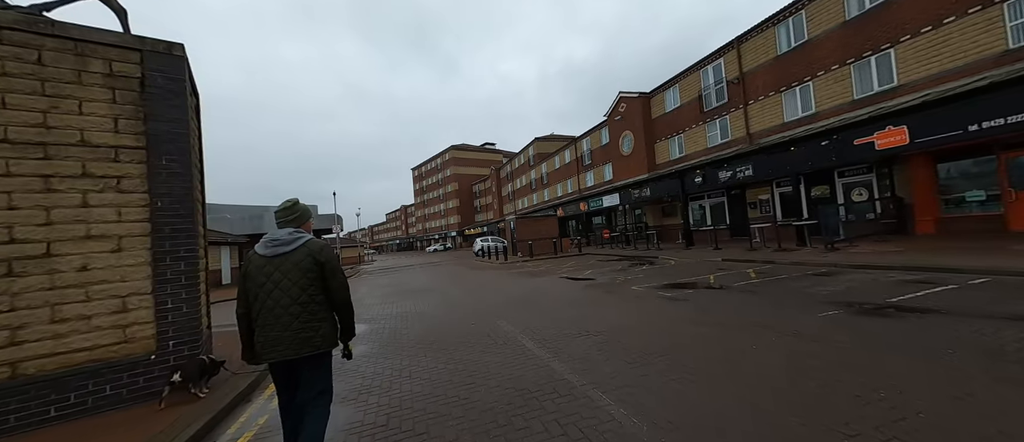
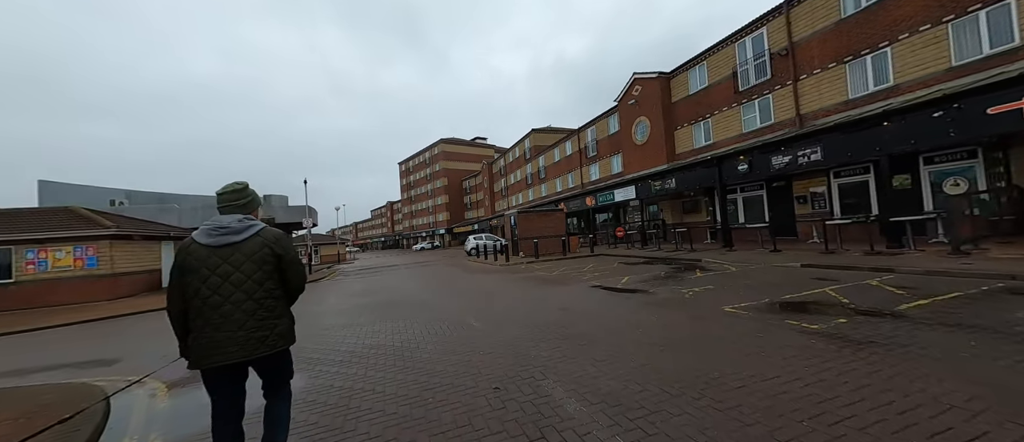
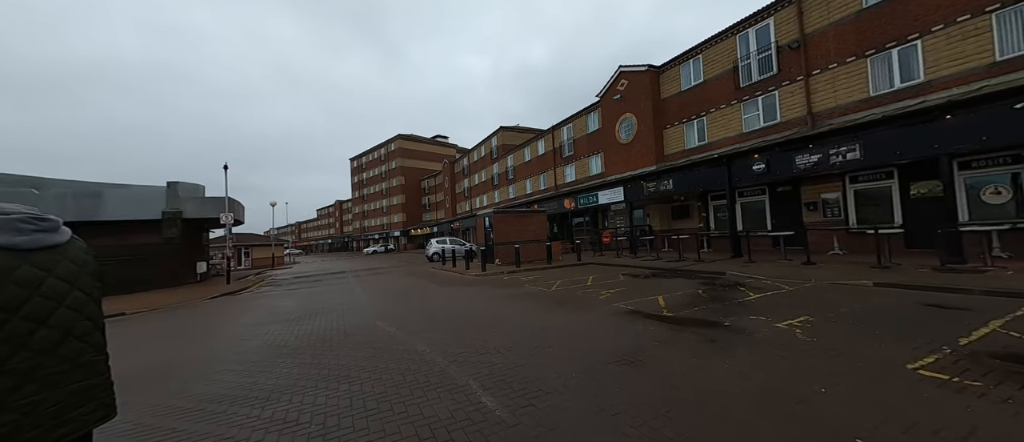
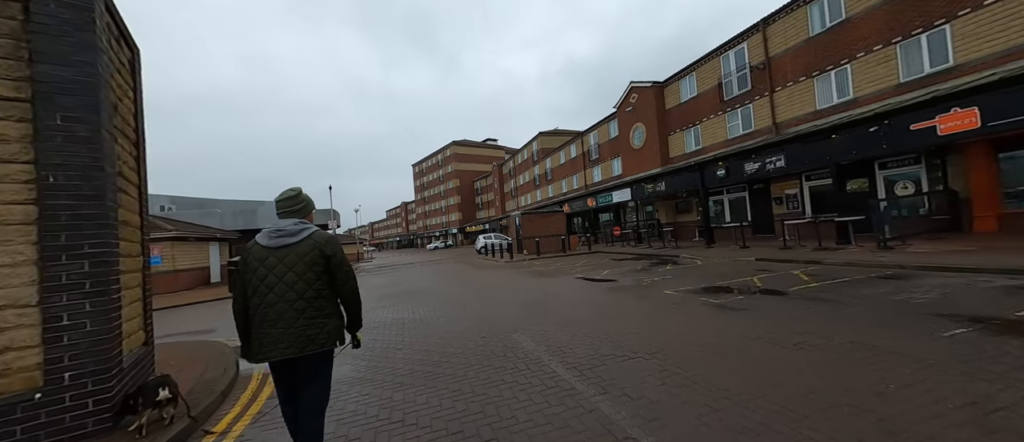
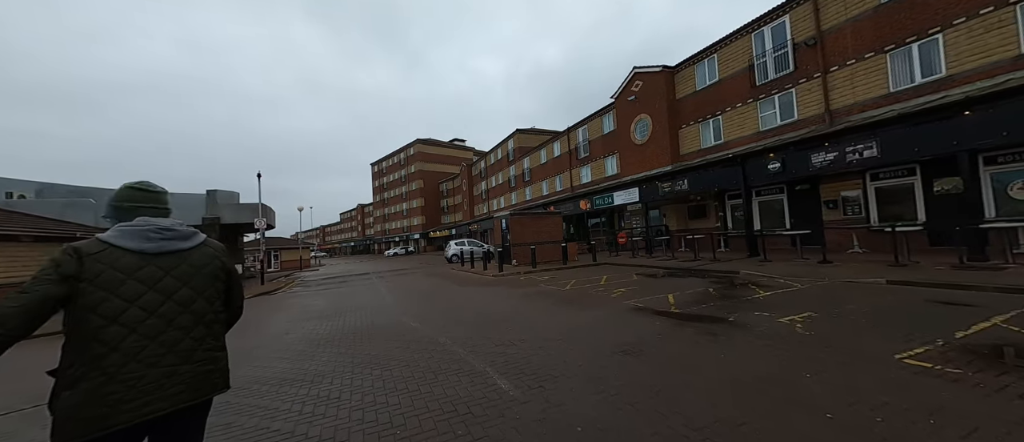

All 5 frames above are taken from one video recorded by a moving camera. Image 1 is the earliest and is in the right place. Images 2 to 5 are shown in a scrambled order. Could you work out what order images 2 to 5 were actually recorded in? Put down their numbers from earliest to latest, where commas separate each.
4, 2, 5, 3
